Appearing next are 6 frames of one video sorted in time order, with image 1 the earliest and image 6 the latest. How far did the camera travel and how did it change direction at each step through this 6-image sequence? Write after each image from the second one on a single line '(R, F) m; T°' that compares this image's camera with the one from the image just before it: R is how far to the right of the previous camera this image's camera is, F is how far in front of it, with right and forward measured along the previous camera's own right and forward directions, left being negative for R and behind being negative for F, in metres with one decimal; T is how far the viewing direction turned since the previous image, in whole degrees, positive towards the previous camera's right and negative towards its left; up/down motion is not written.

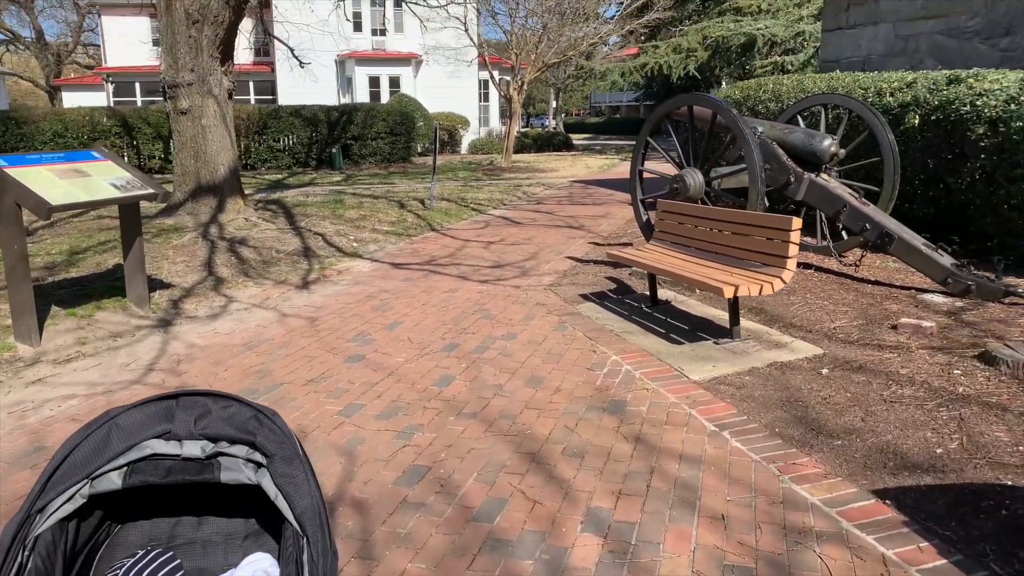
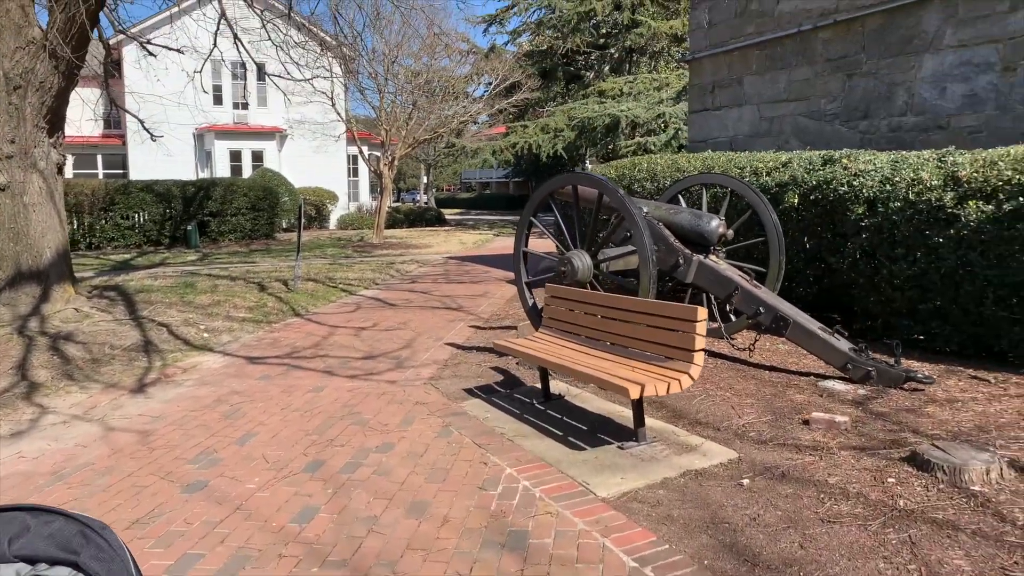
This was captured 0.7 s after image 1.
(0.0, +0.5) m; +9°
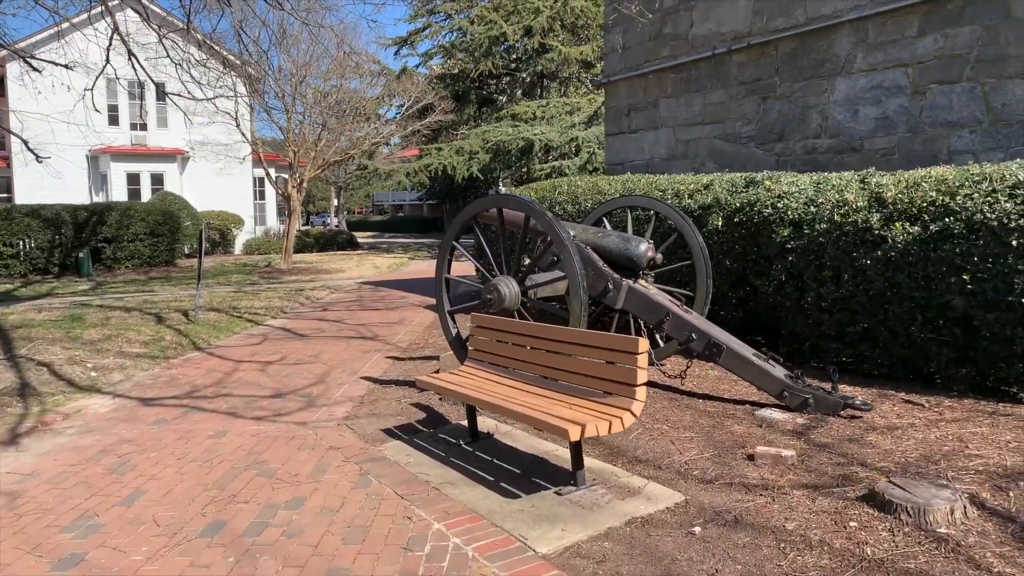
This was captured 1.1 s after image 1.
(0.0, +0.3) m; +6°
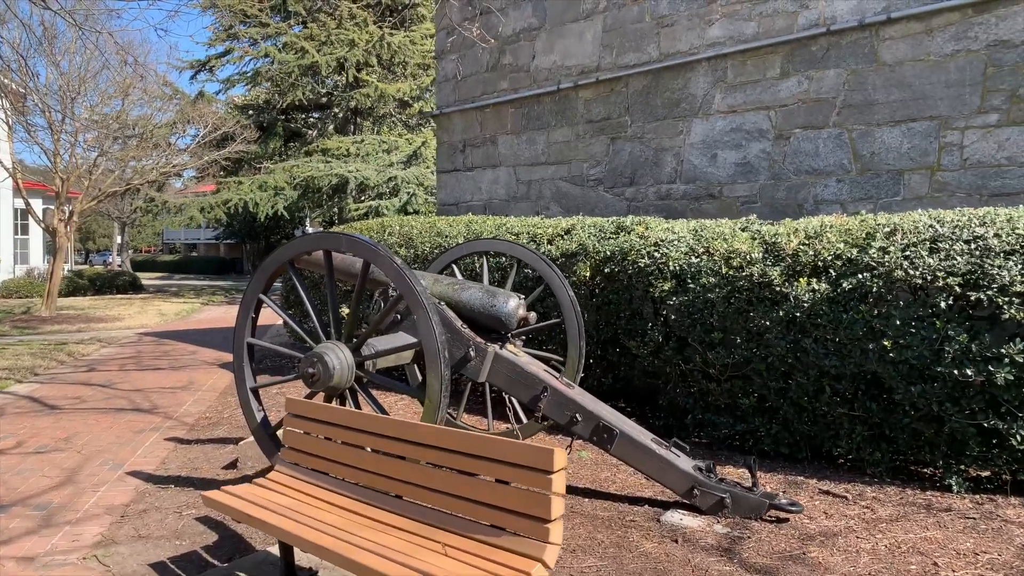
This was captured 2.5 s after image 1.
(-0.1, +1.1) m; +14°
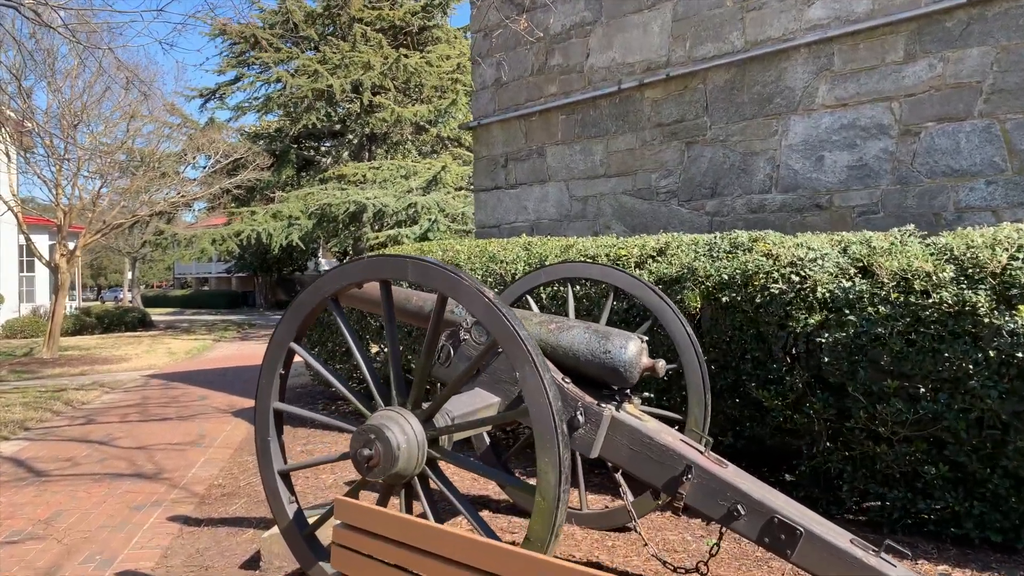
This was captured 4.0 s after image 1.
(-0.4, +1.1) m; -1°
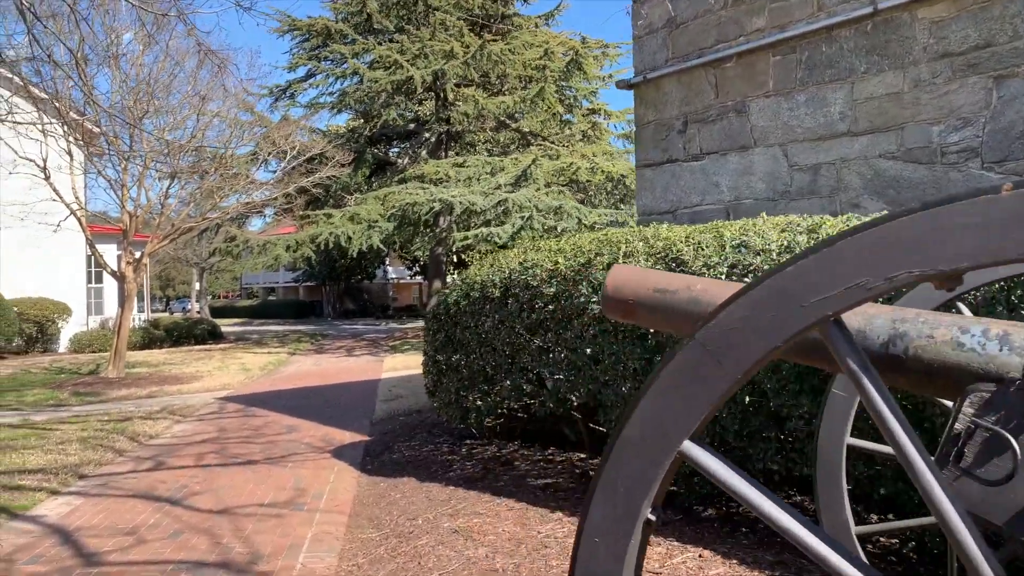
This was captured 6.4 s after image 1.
(-0.9, +1.8) m; -4°
